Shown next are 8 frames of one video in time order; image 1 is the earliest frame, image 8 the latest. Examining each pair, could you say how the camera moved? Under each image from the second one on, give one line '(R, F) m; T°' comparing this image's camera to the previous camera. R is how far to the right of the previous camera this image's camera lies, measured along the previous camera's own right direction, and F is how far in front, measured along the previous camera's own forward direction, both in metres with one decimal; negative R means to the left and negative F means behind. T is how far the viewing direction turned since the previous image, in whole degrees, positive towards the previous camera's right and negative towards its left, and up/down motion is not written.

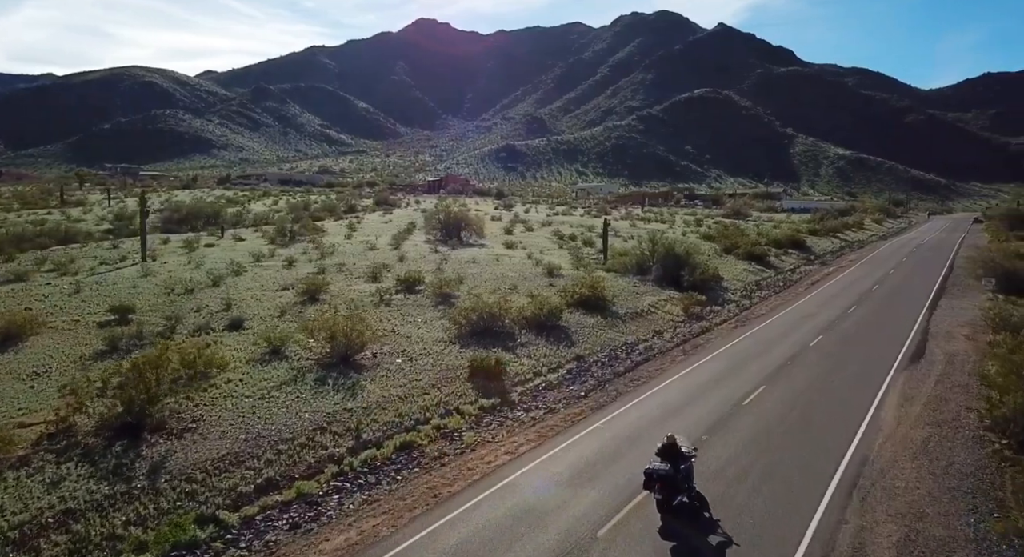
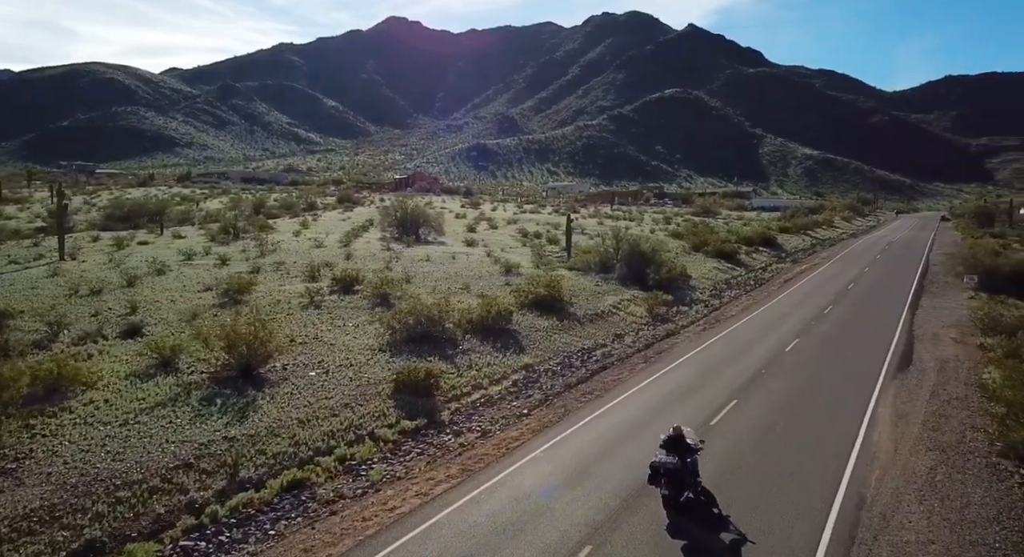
(+1.2, +2.8) m; +3°
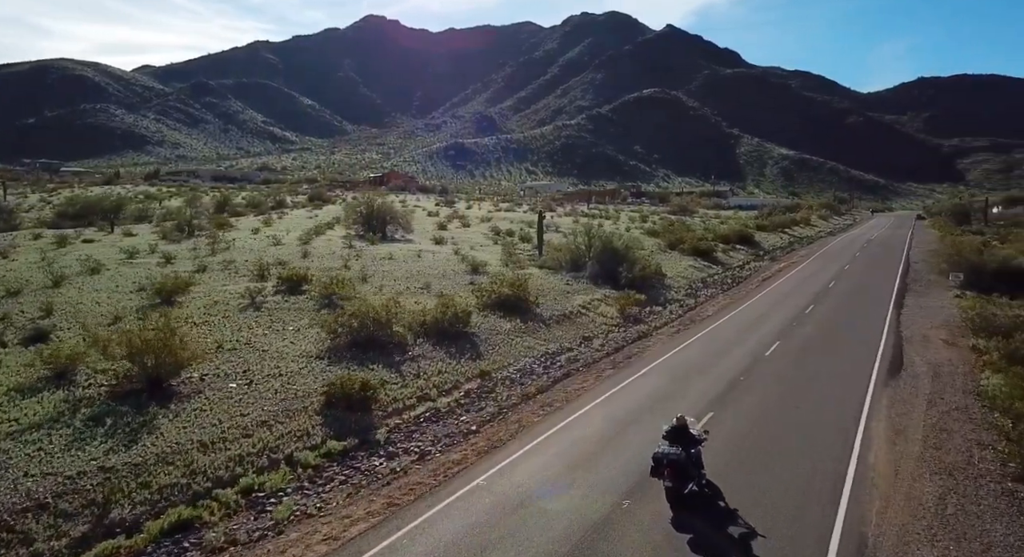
(+0.8, +1.9) m; +2°
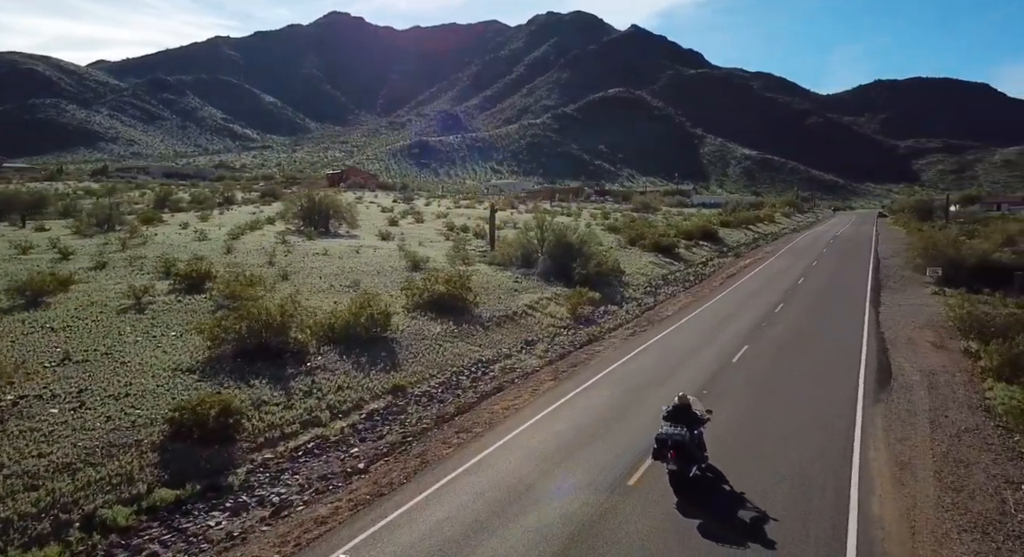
(+1.2, +3.0) m; +3°
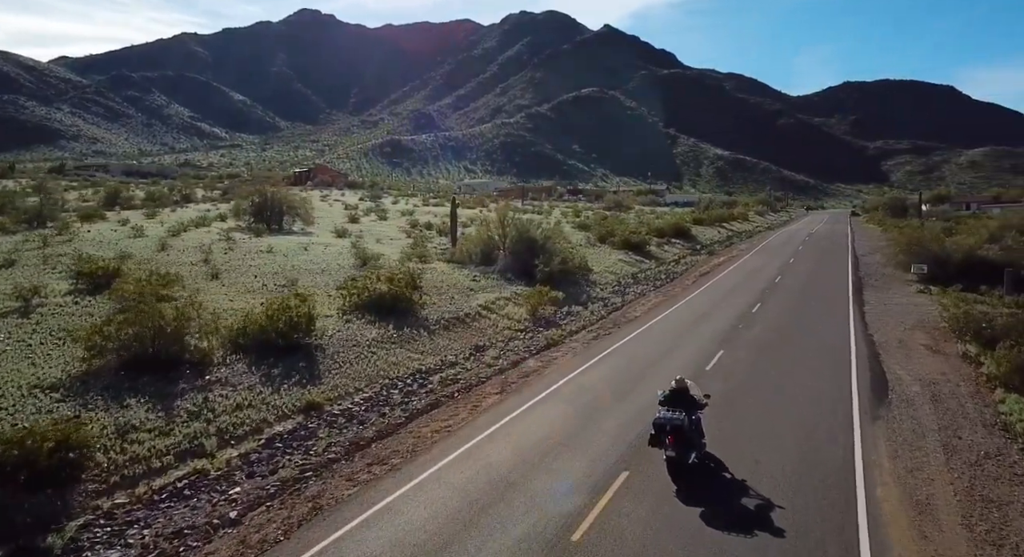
(+0.8, +2.2) m; +2°
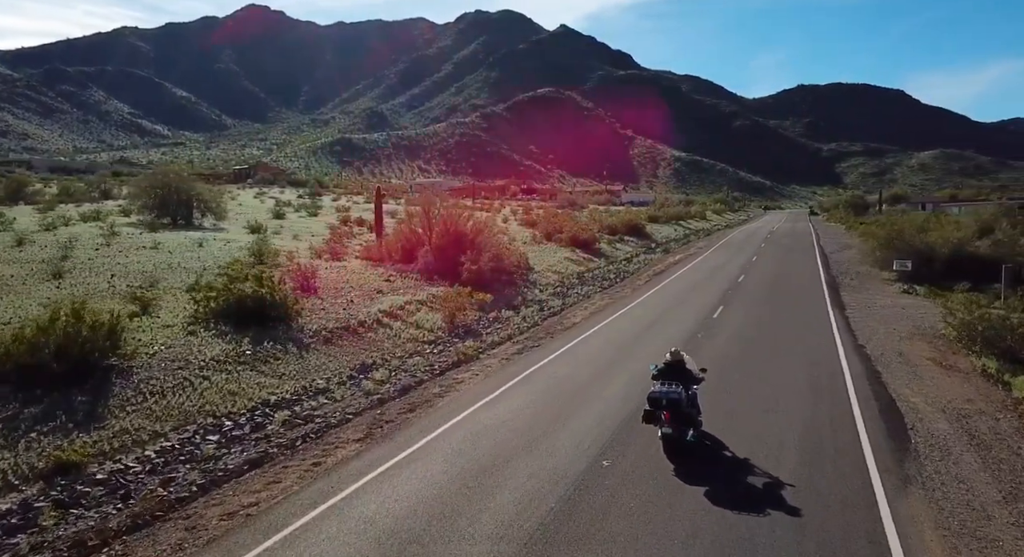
(+1.4, +3.8) m; +4°
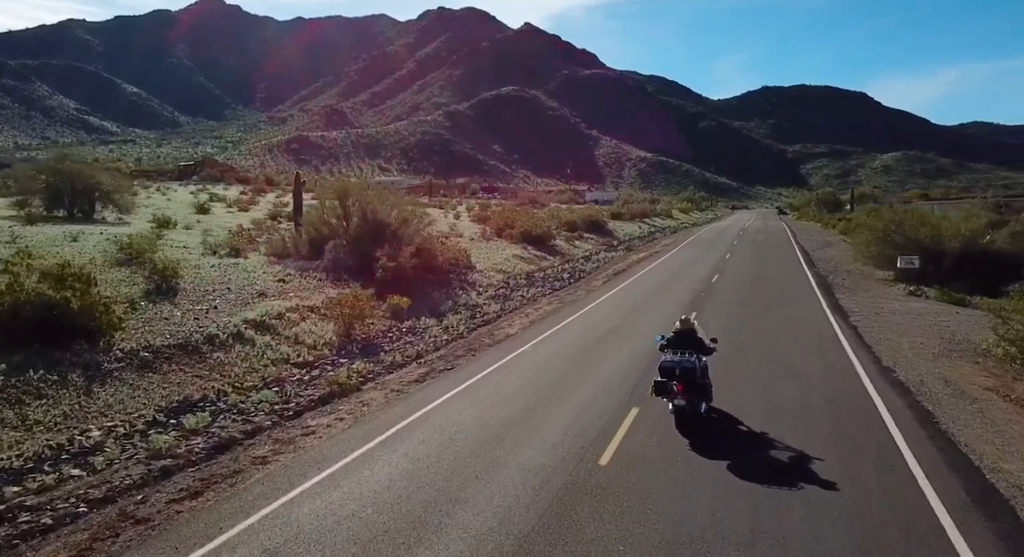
(+1.2, +3.8) m; +3°
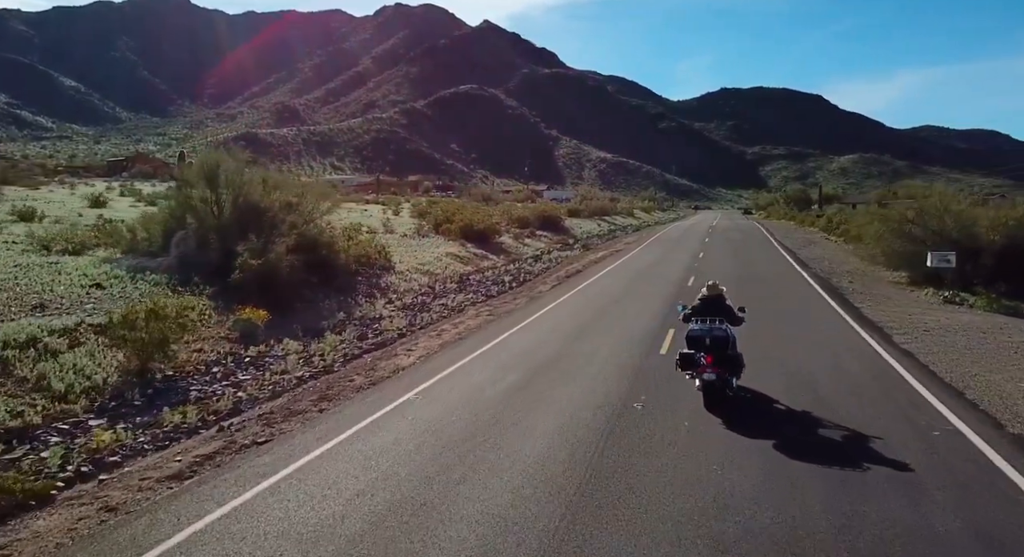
(+1.0, +4.3) m; +4°
